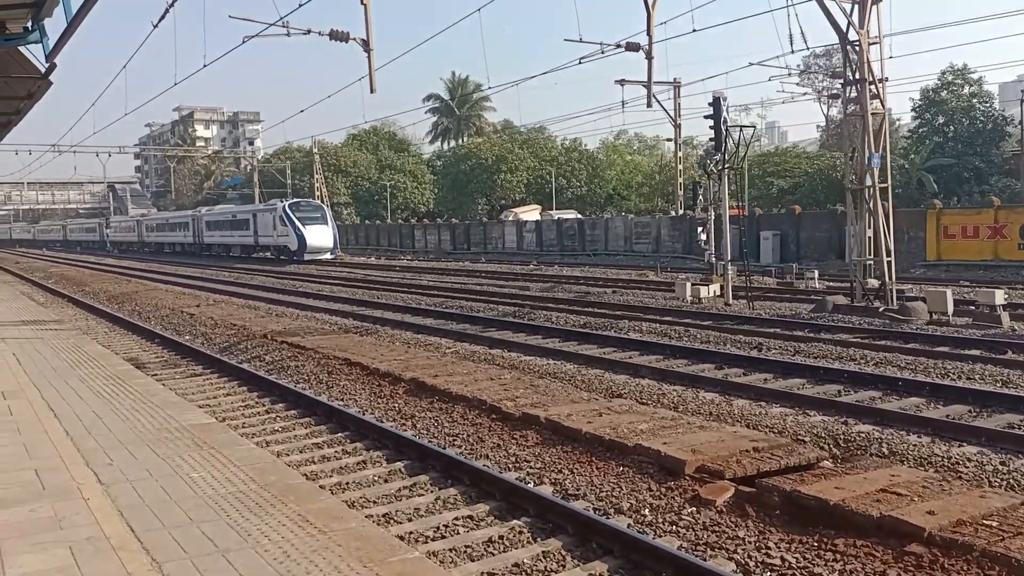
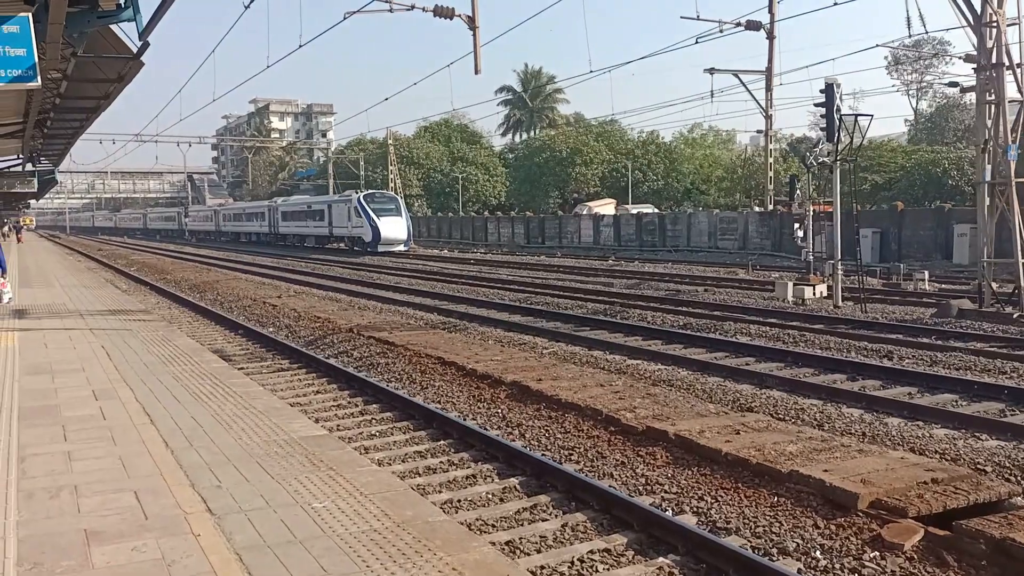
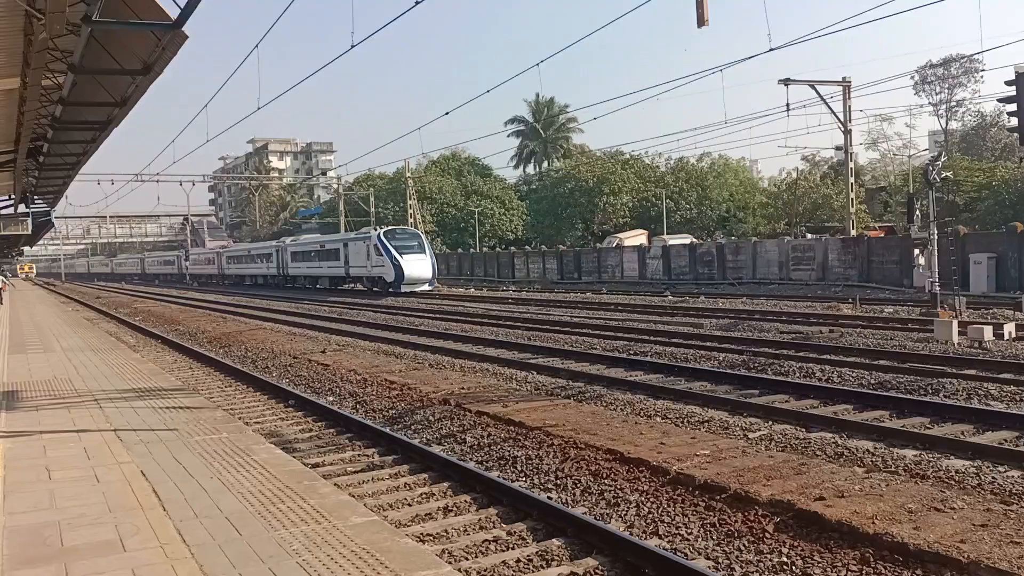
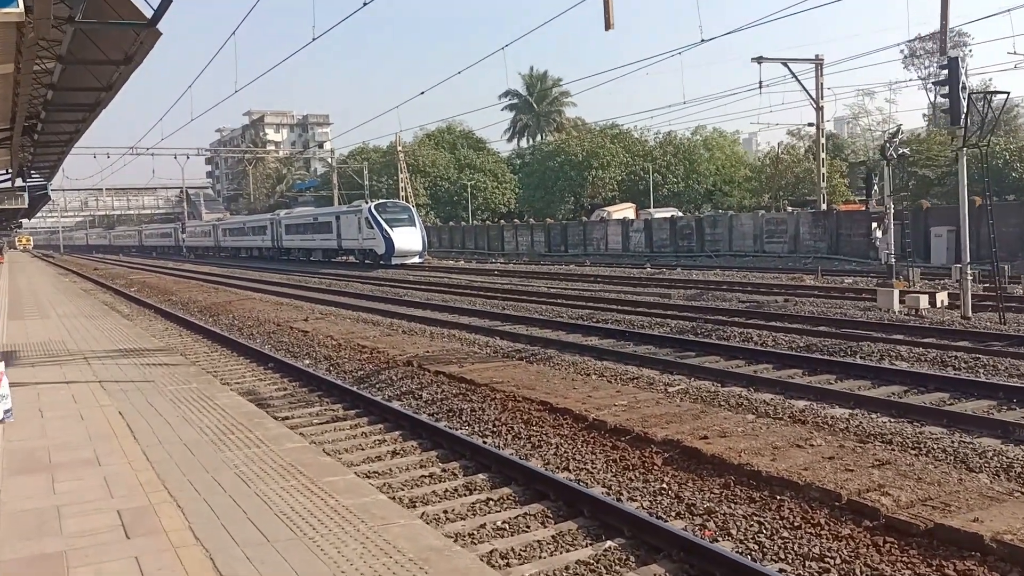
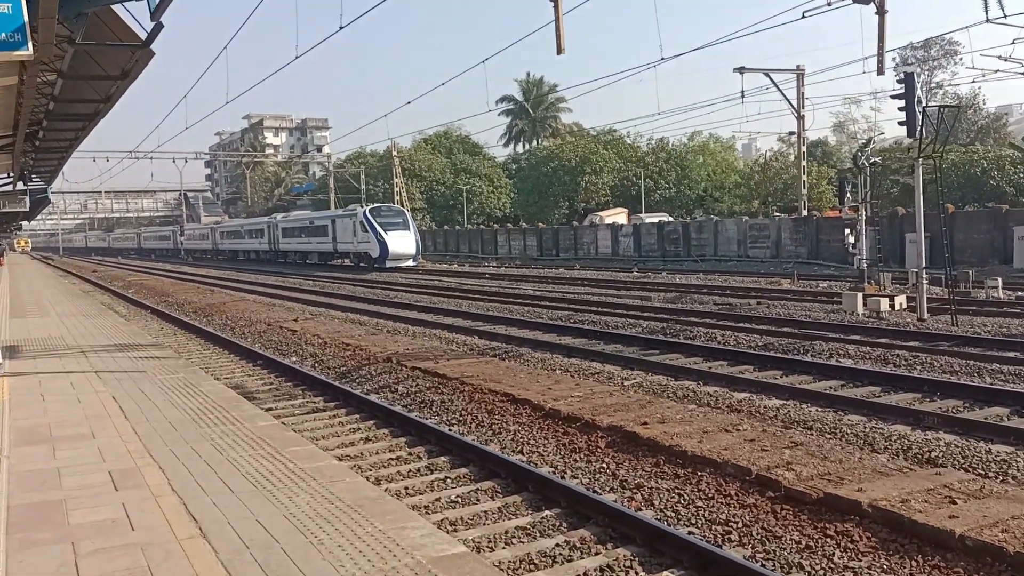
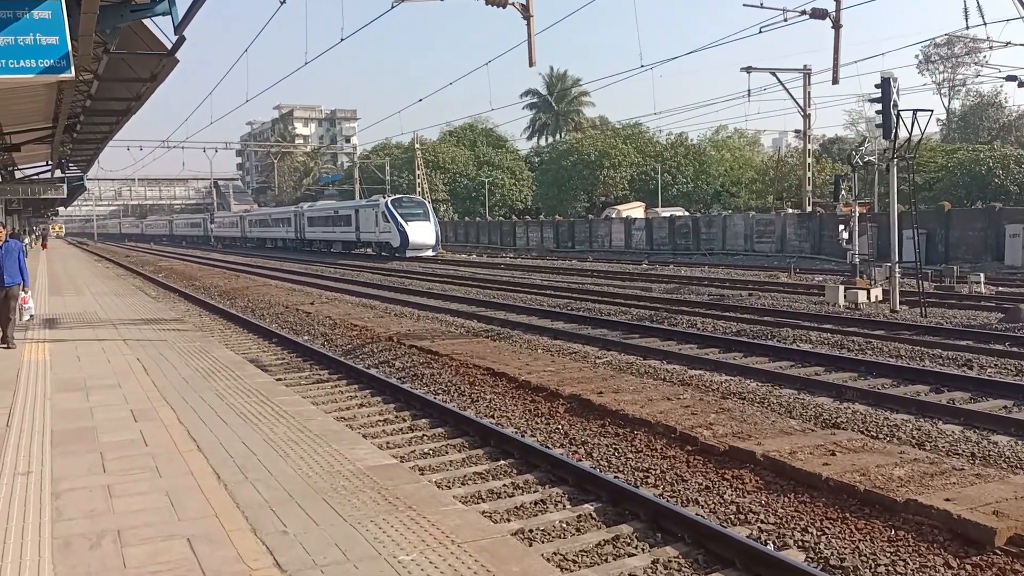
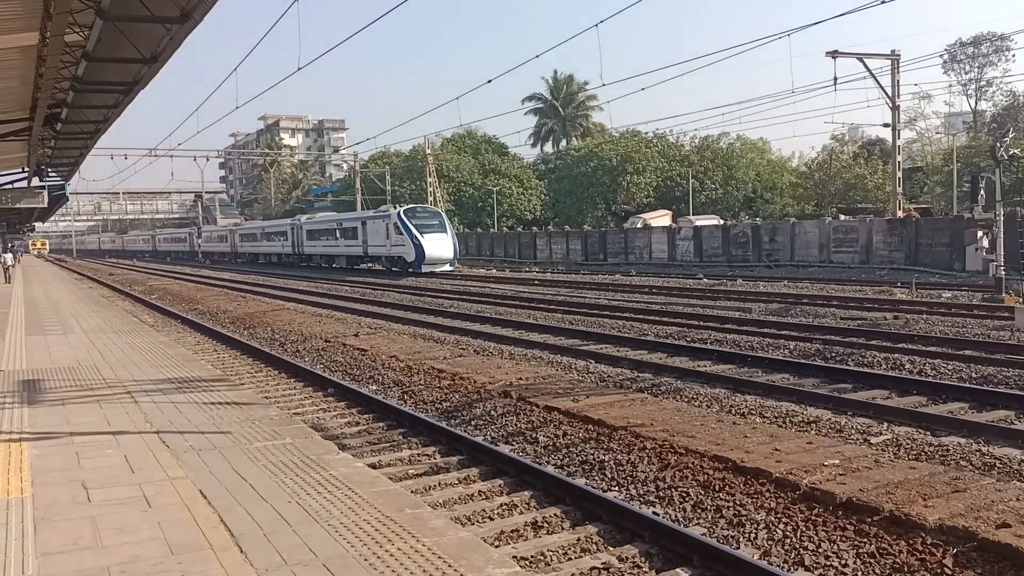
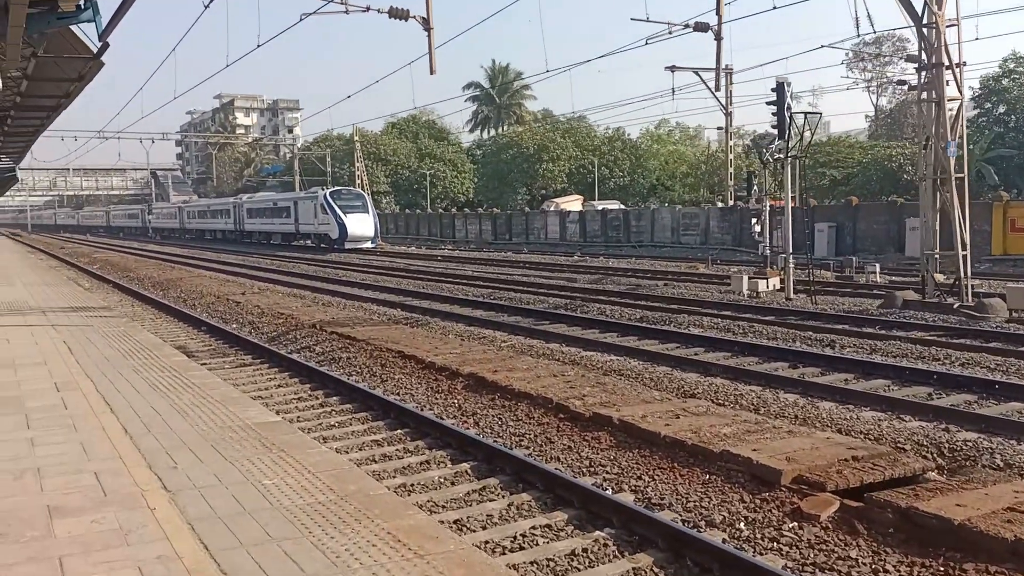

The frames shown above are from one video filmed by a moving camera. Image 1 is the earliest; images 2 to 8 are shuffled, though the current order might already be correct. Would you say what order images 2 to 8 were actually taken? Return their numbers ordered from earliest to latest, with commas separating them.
8, 2, 6, 5, 4, 3, 7
